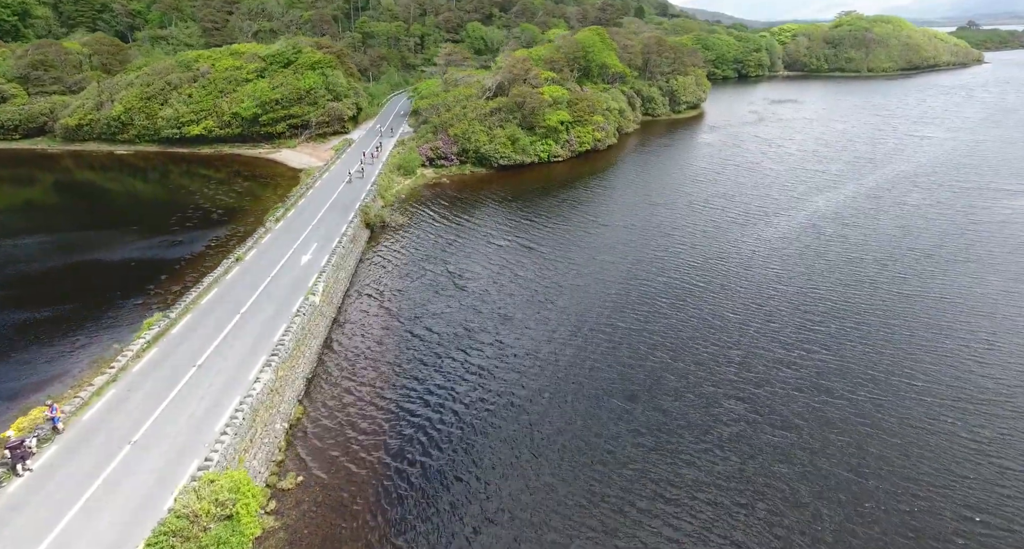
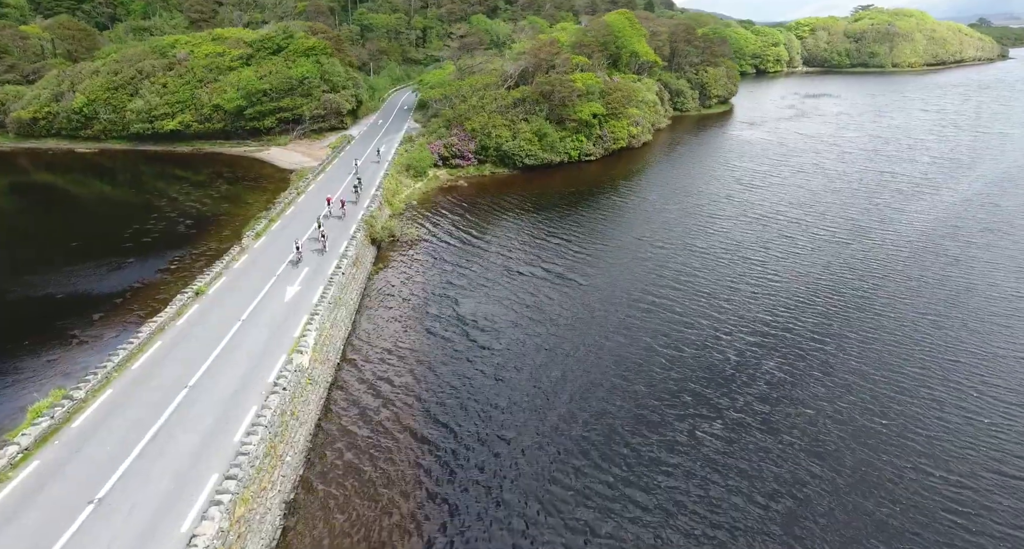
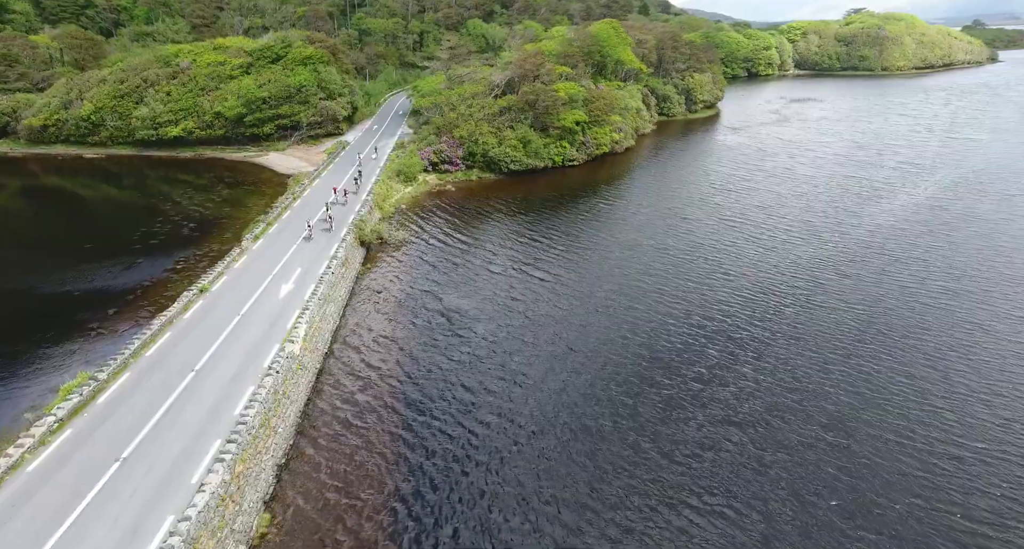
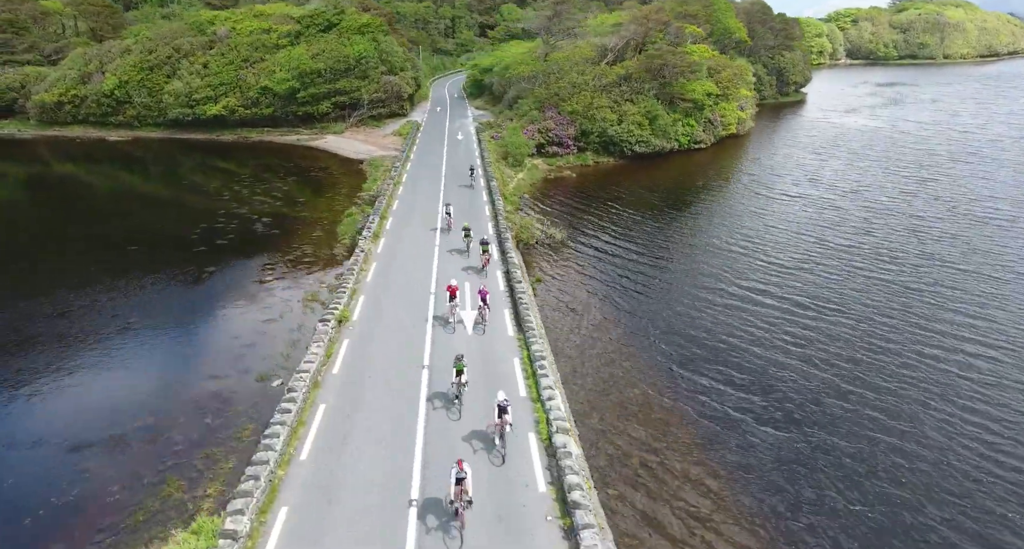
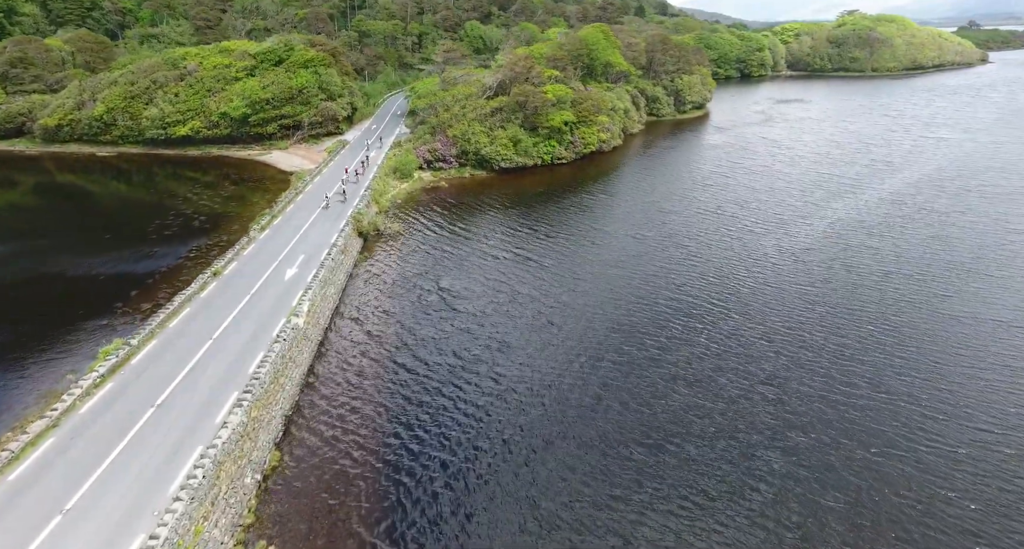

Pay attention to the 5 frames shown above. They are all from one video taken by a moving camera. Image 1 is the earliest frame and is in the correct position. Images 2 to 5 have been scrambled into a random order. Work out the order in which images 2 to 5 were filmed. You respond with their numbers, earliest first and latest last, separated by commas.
5, 3, 2, 4
